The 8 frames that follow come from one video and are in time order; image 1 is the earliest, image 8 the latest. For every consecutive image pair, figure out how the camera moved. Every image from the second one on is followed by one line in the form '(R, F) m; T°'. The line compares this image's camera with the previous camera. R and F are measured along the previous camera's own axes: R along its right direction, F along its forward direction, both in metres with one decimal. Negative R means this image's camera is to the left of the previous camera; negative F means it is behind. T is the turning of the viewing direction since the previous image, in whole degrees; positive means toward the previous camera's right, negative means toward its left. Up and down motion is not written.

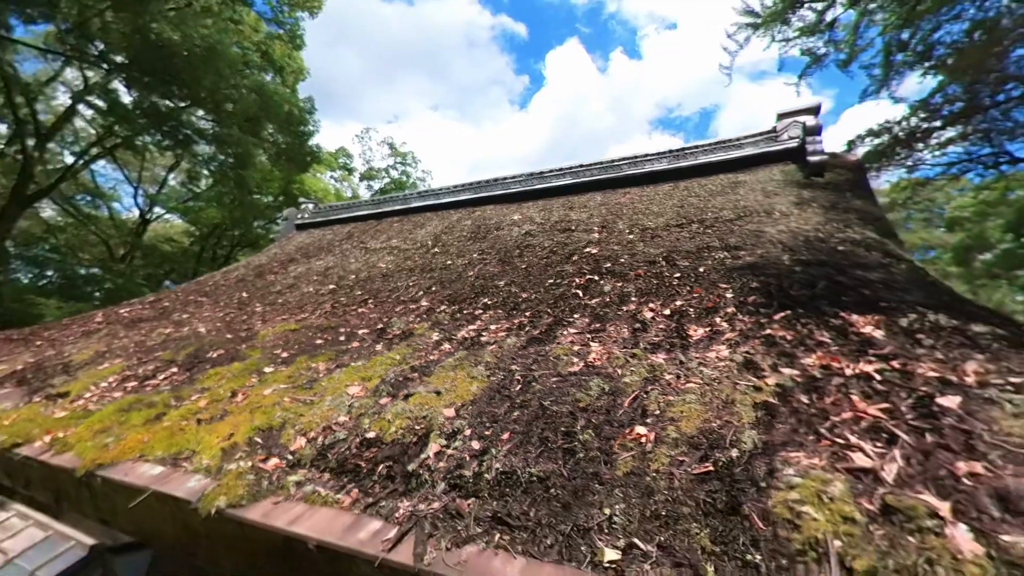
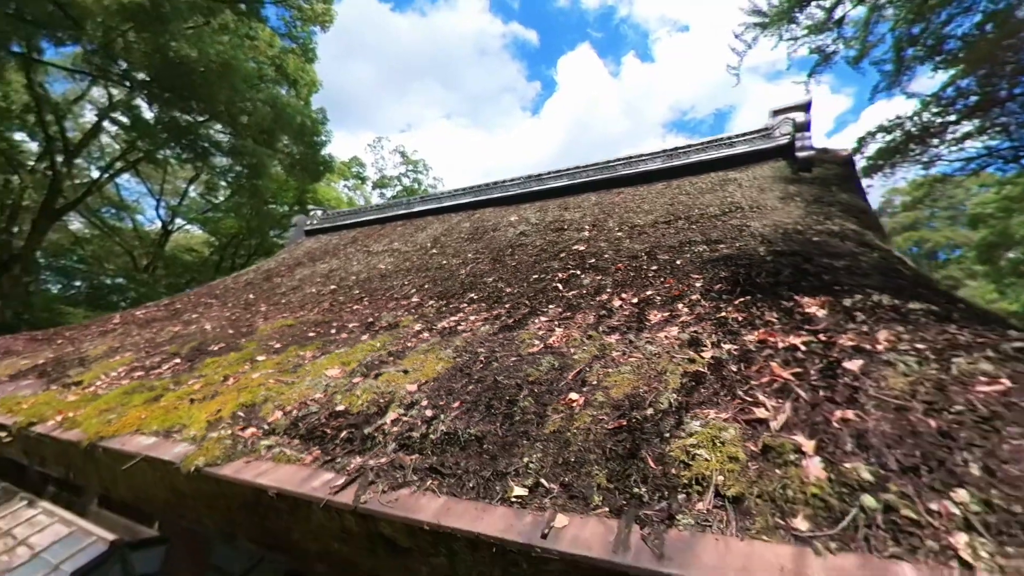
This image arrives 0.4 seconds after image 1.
(+0.1, -0.1) m; -2°
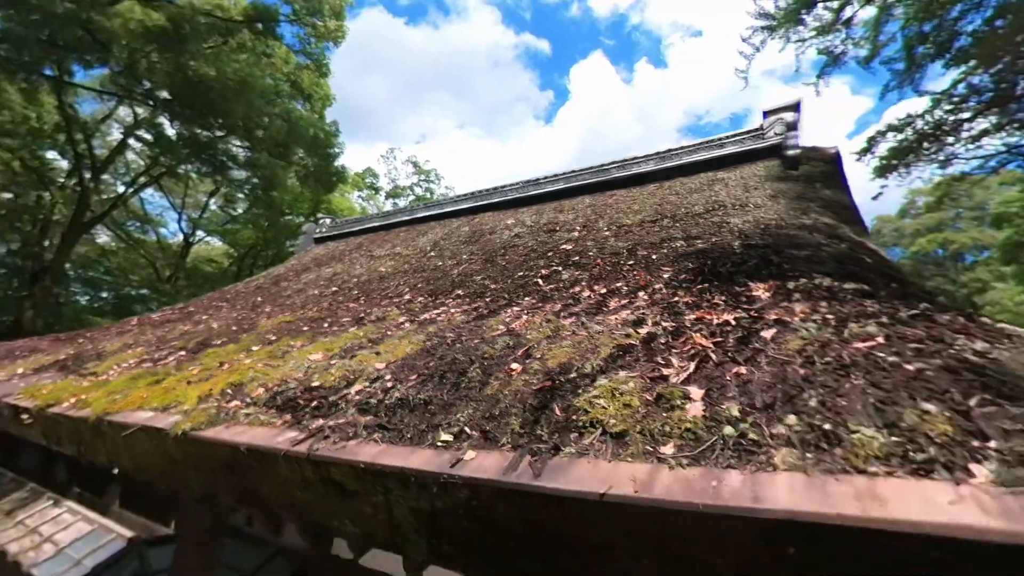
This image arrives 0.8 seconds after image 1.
(+0.1, -0.1) m; -2°
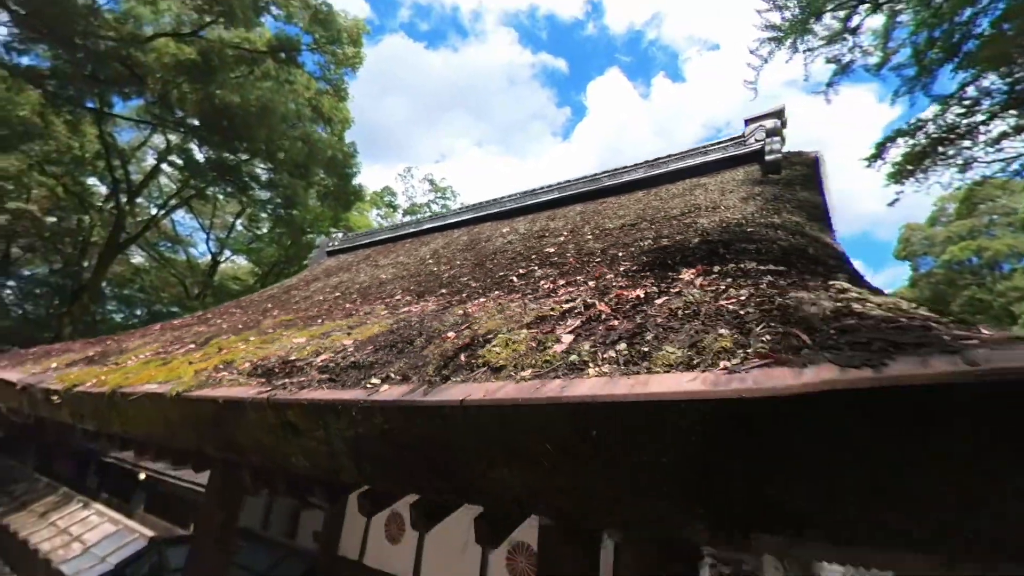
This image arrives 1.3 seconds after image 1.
(+0.2, -0.1) m; -3°
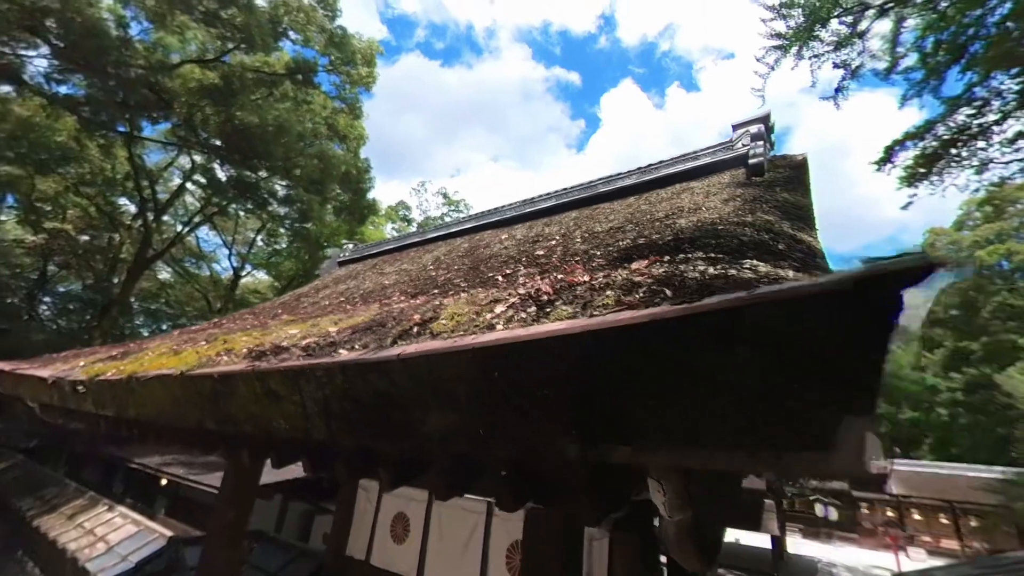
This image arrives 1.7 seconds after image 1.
(+0.1, -0.1) m; -2°
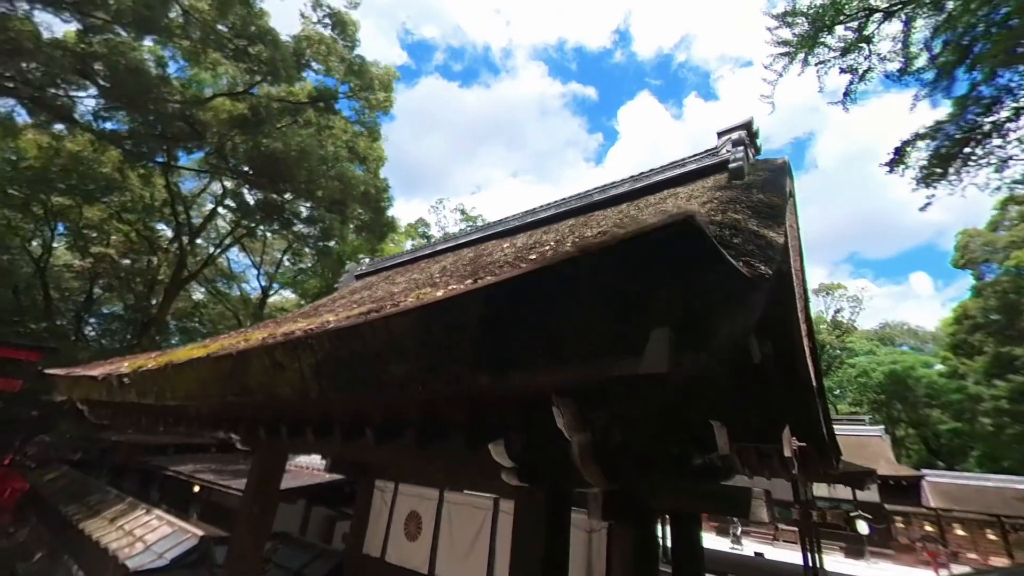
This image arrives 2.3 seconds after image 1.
(+0.1, -0.2) m; -3°
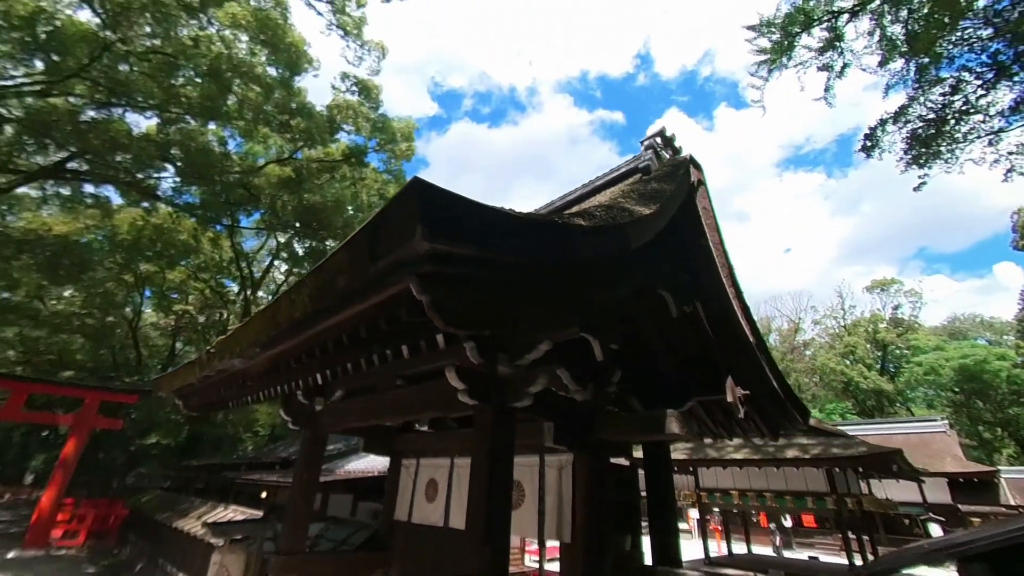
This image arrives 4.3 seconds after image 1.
(+0.5, -0.8) m; -5°
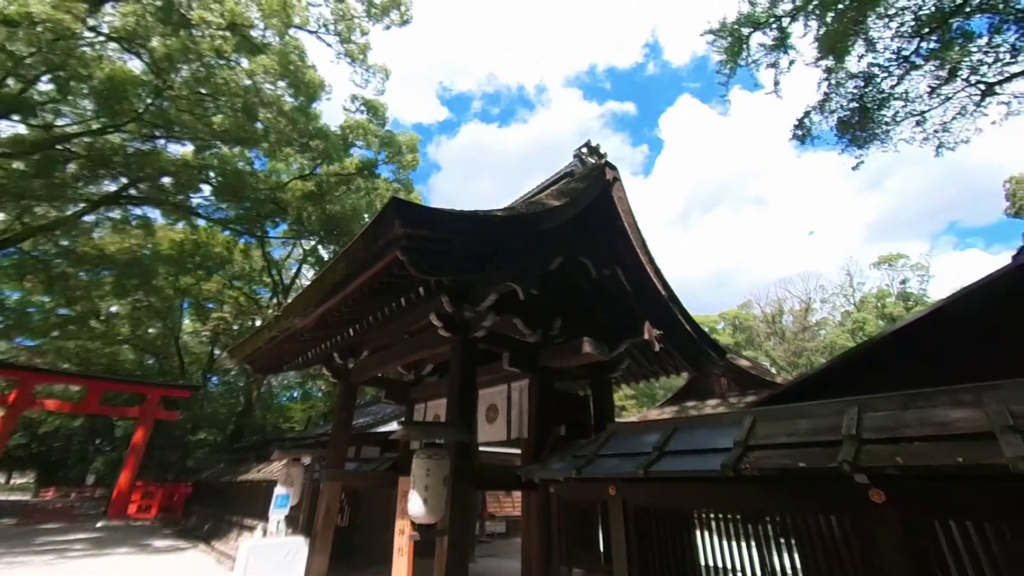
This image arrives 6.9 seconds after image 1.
(+0.5, -1.3) m; -2°
